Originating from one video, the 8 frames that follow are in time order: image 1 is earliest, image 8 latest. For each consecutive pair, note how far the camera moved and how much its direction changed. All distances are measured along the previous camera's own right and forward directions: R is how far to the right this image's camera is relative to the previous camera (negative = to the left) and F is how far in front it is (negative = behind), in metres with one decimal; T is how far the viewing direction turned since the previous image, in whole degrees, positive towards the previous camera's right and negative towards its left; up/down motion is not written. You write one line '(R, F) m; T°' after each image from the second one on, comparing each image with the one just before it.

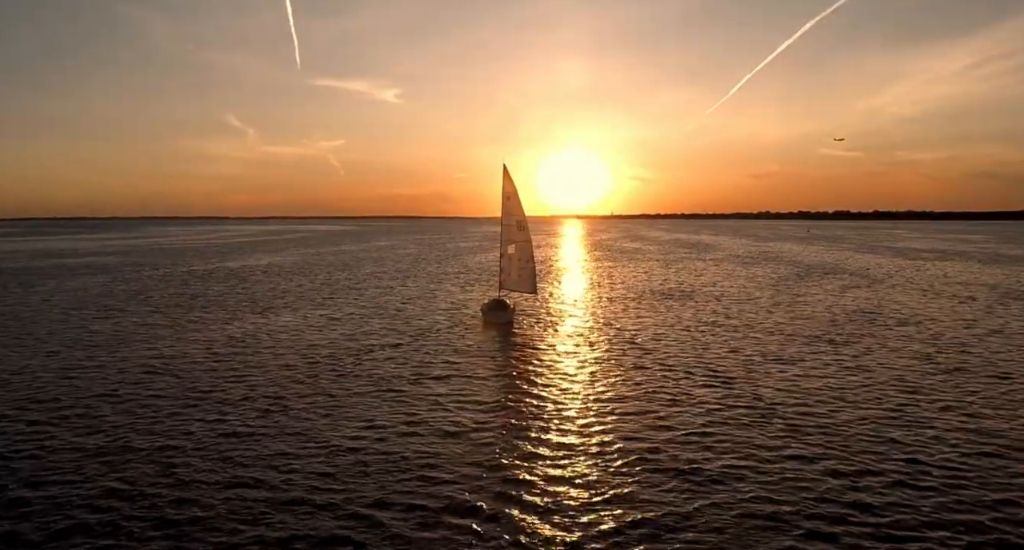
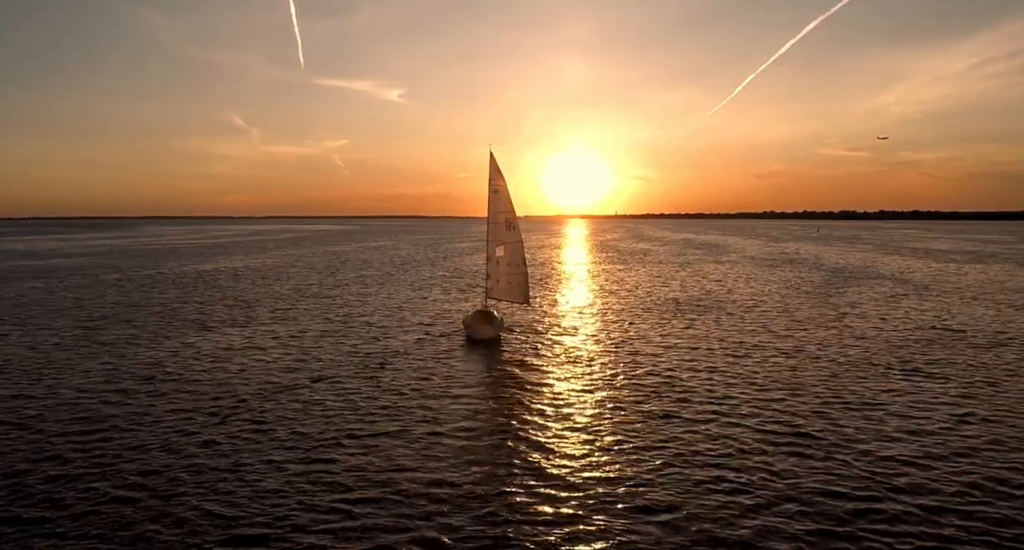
(+0.8, +7.6) m; 0°
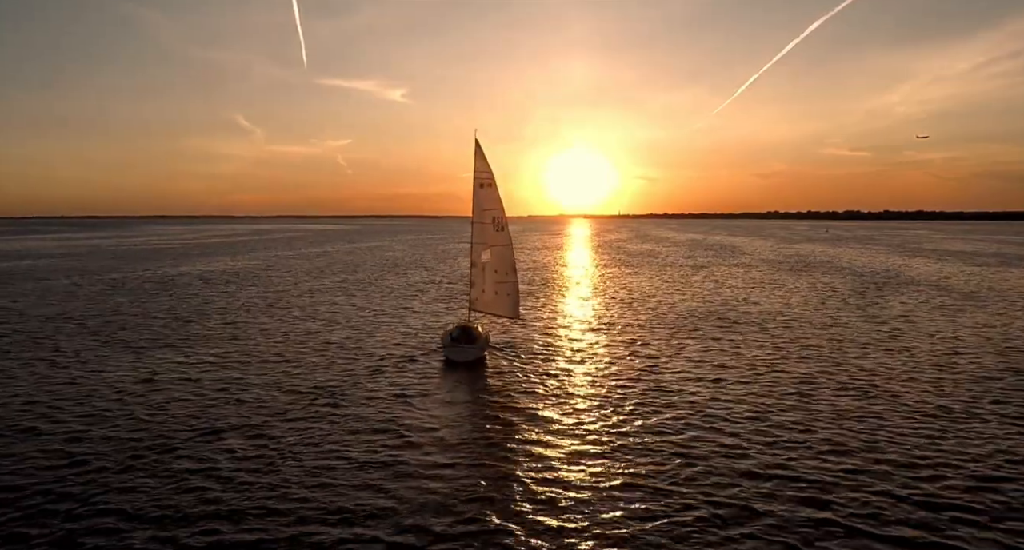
(+0.7, +6.3) m; 0°
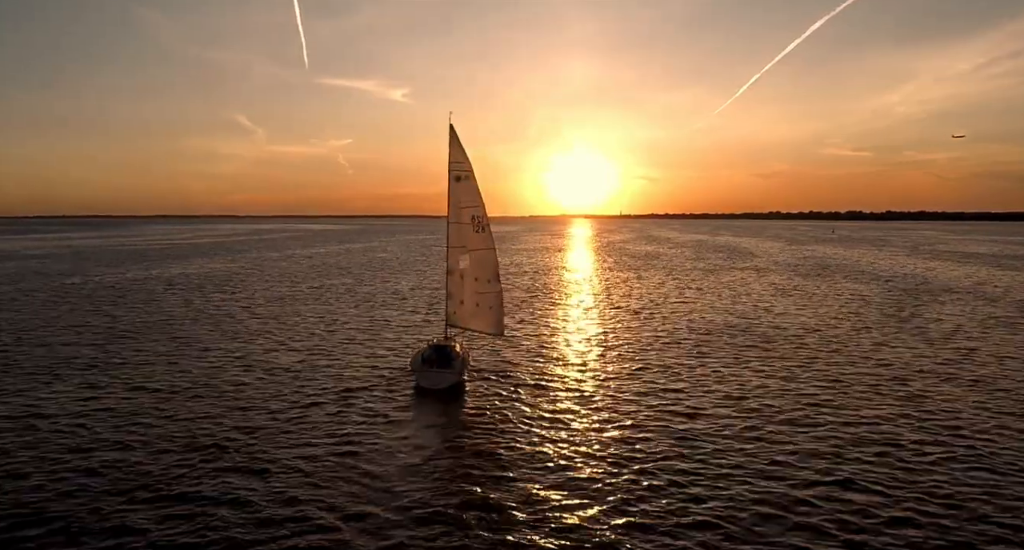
(+0.8, +5.5) m; 0°
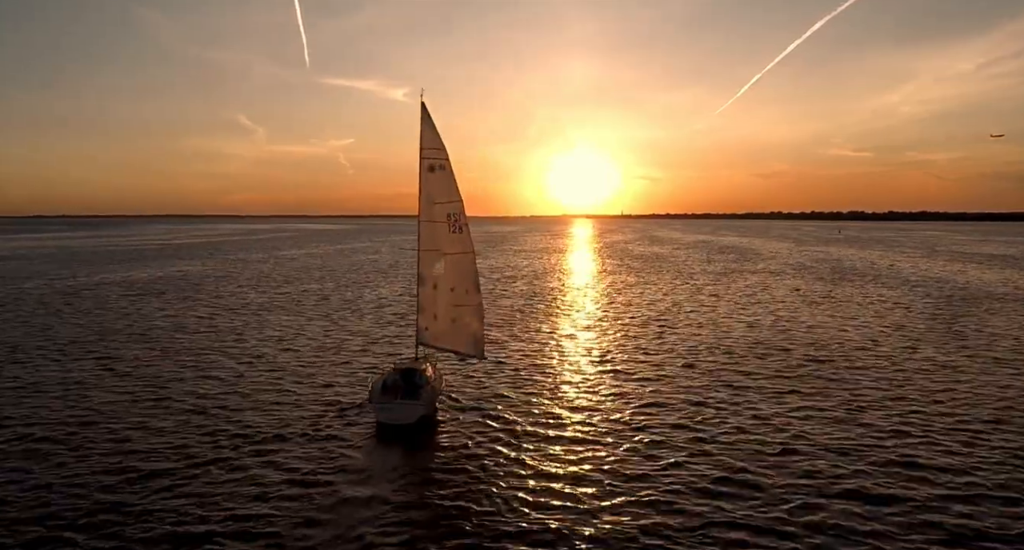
(+0.6, +4.9) m; 0°
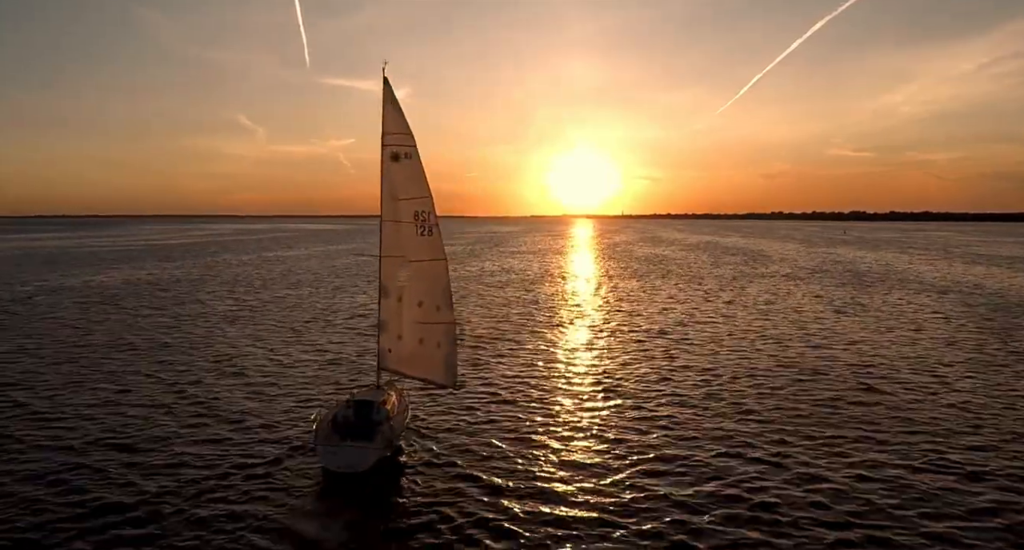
(+0.5, +4.1) m; 0°
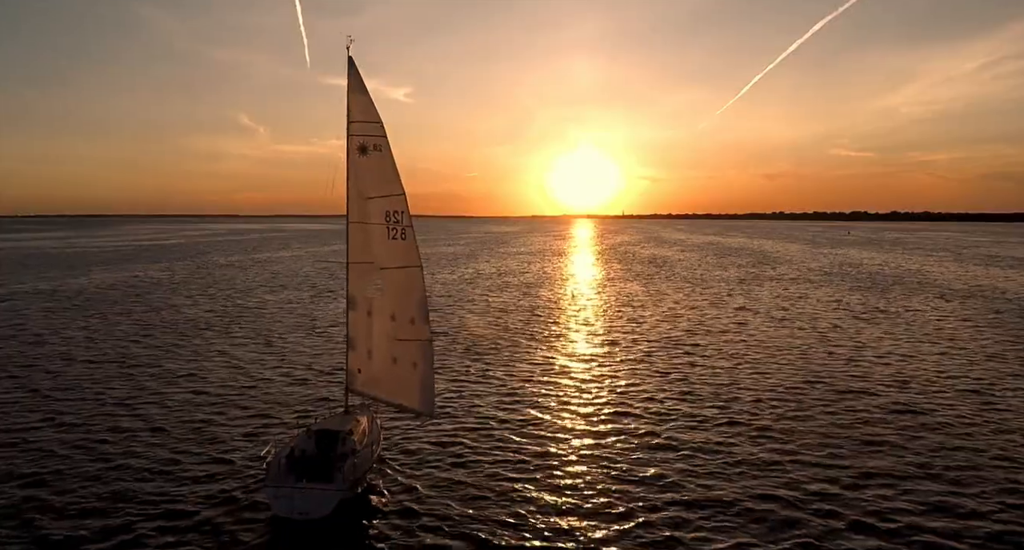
(+0.3, +2.6) m; 0°
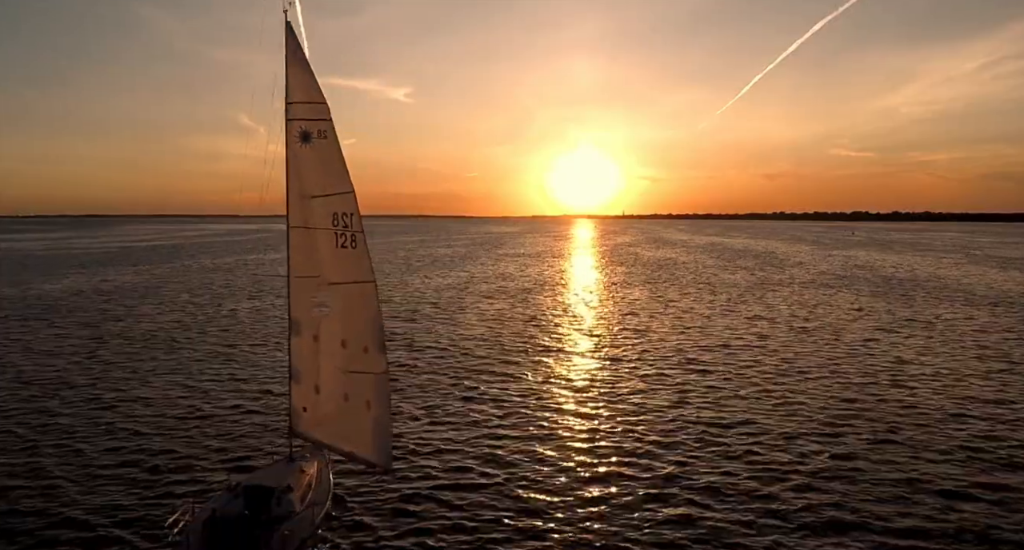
(+0.4, +3.2) m; 0°
